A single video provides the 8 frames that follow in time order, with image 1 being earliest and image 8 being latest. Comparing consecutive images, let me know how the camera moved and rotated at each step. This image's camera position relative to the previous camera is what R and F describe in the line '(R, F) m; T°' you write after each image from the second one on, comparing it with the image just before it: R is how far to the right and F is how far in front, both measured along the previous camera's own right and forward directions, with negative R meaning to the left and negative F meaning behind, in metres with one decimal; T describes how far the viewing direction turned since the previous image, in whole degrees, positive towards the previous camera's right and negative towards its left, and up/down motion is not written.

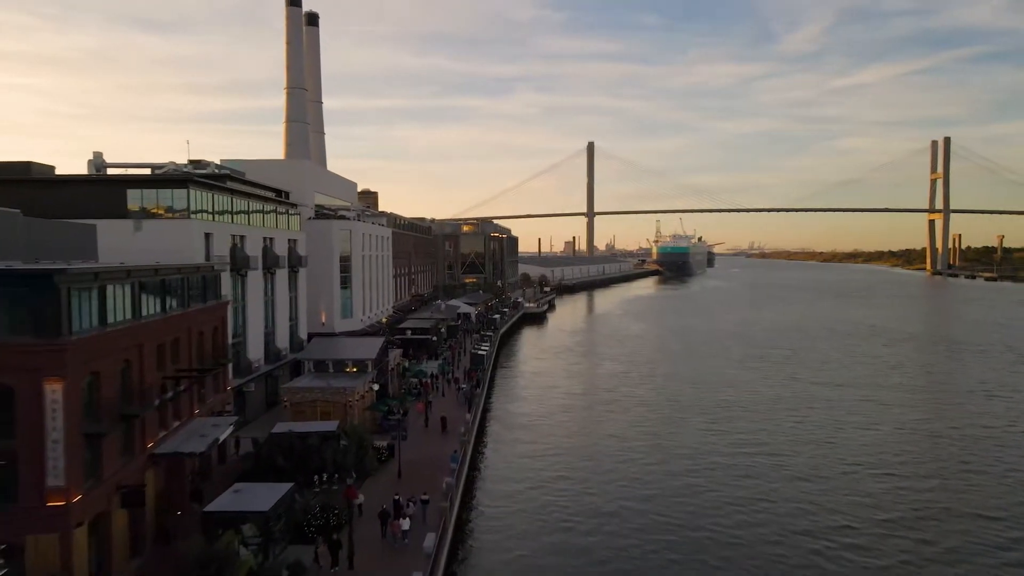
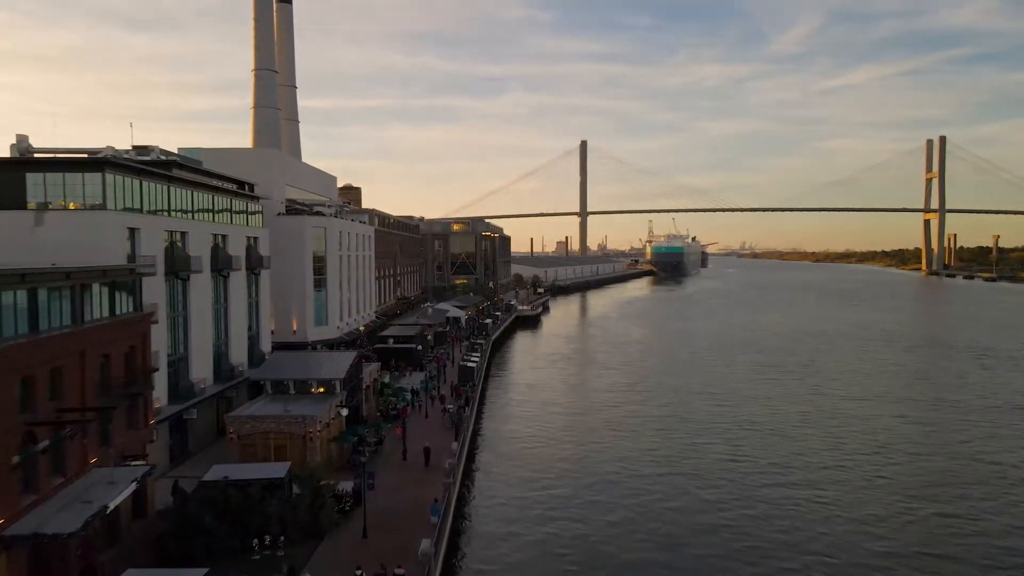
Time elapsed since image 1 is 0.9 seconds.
(-0.1, +4.1) m; +1°
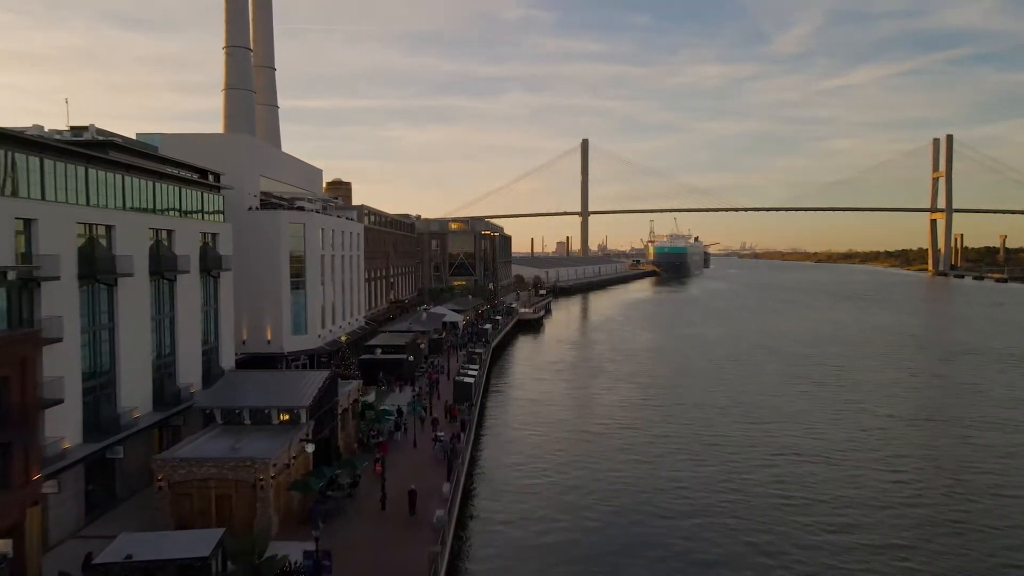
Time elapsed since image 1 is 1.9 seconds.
(-0.1, +4.2) m; 0°
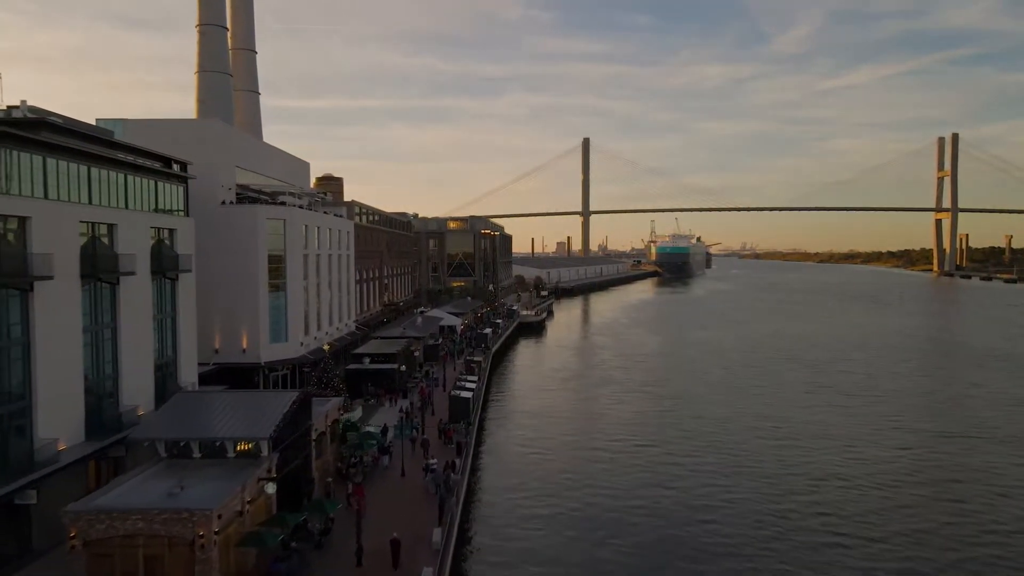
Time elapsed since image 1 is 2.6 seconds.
(-0.1, +3.2) m; 0°
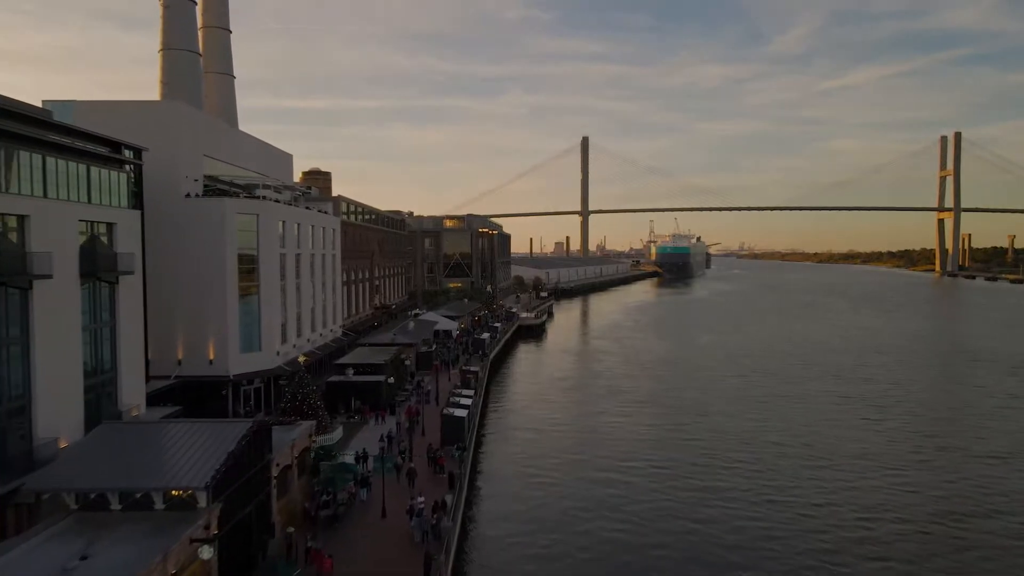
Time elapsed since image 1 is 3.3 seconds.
(-0.1, +3.2) m; 0°
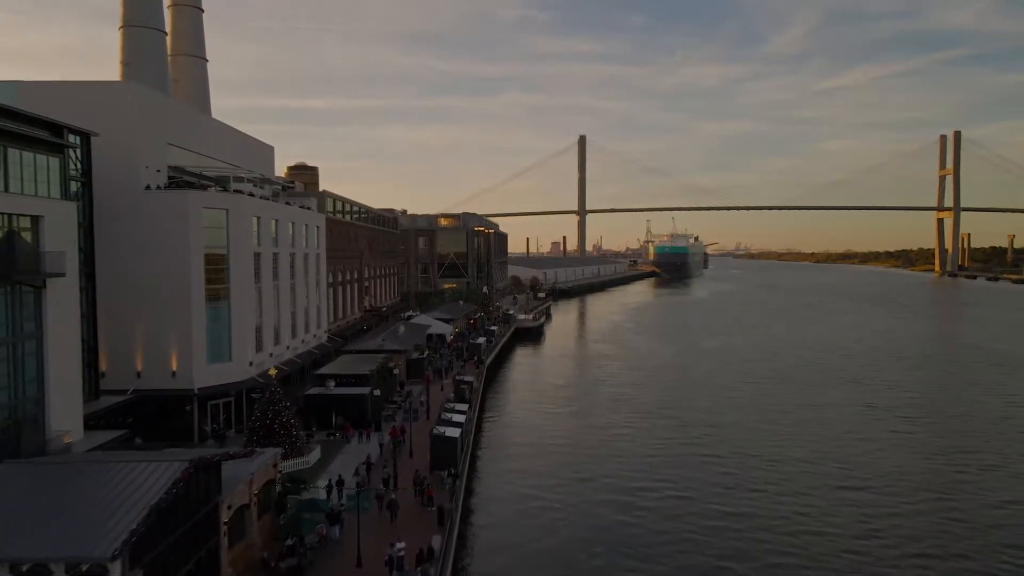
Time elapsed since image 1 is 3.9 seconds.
(-0.1, +2.7) m; 0°
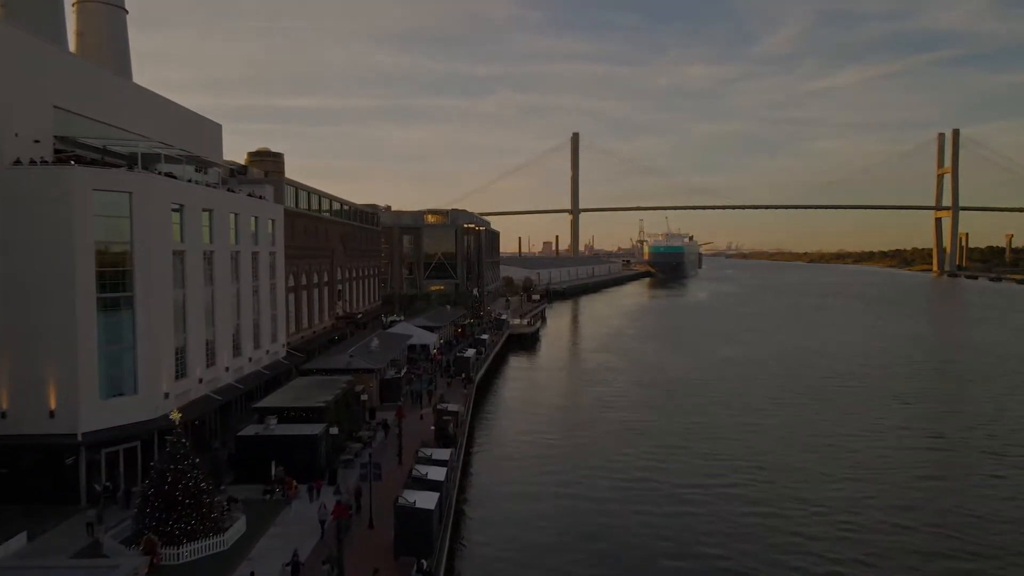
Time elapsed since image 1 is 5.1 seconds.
(-0.1, +5.8) m; +1°
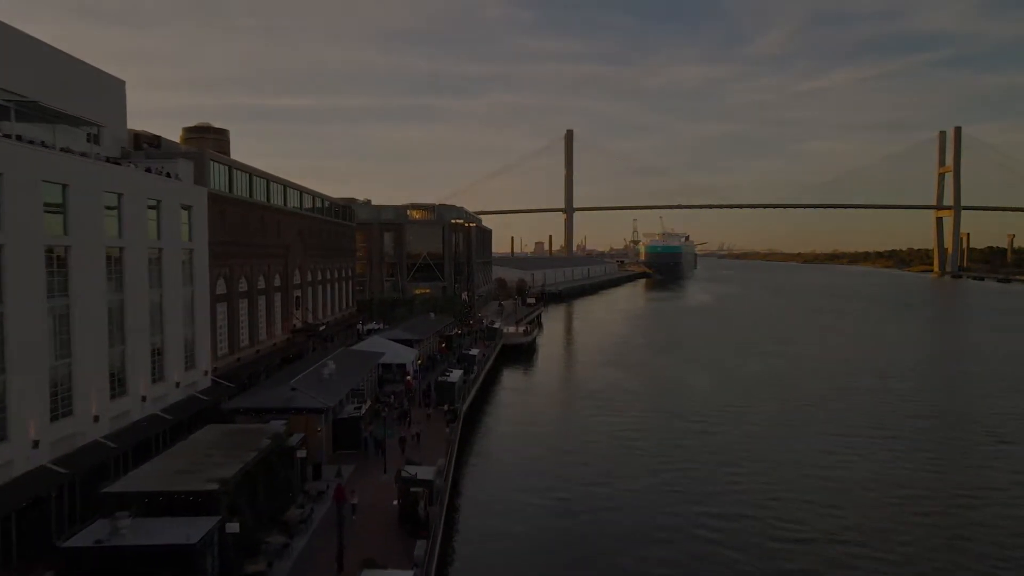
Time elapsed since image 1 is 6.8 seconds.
(-0.2, +7.3) m; +1°
